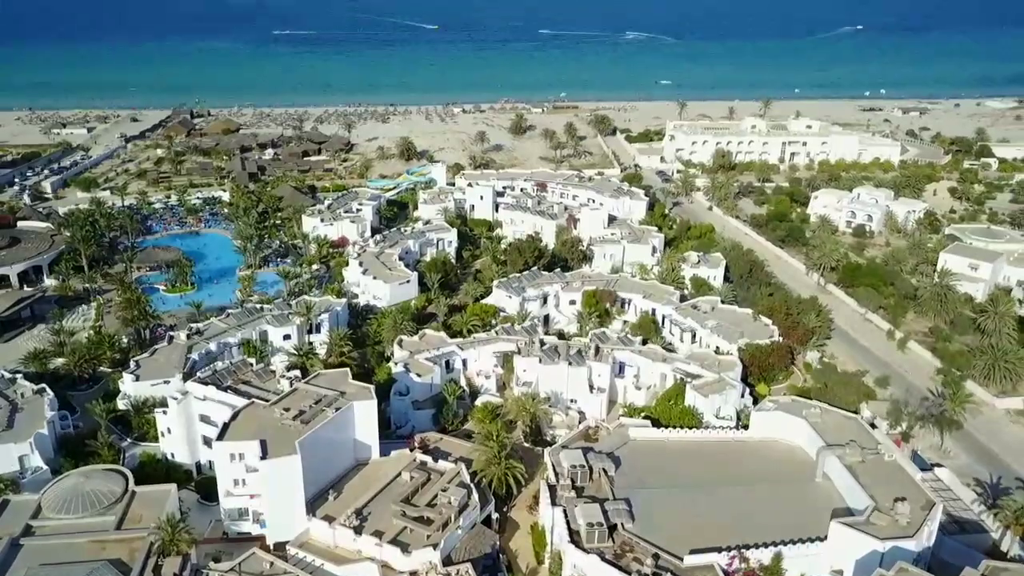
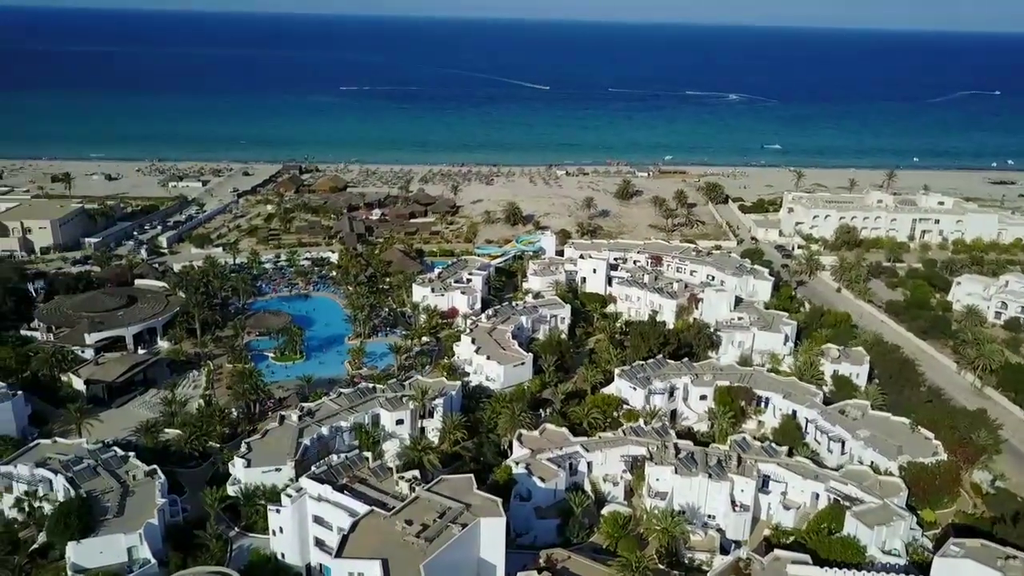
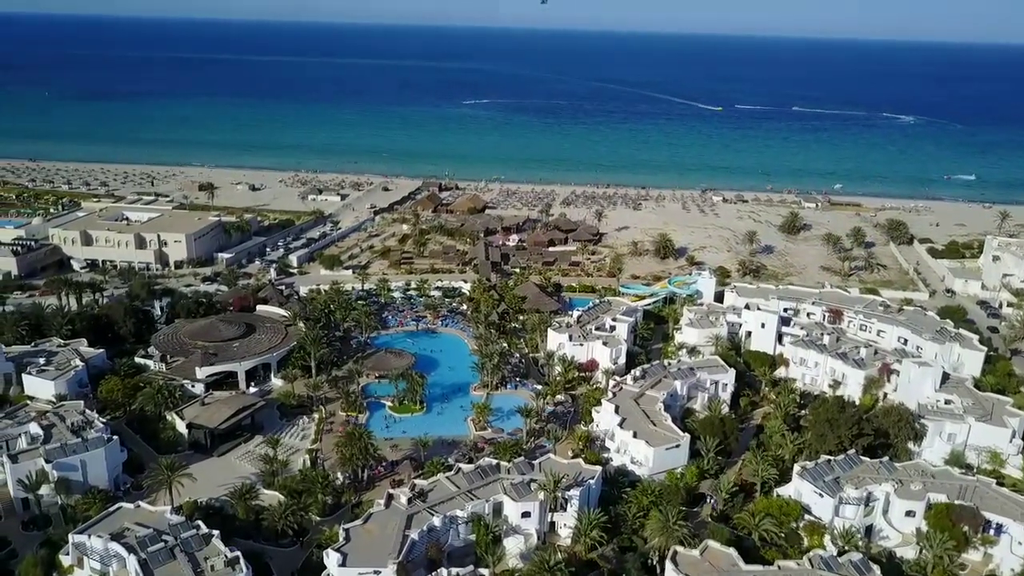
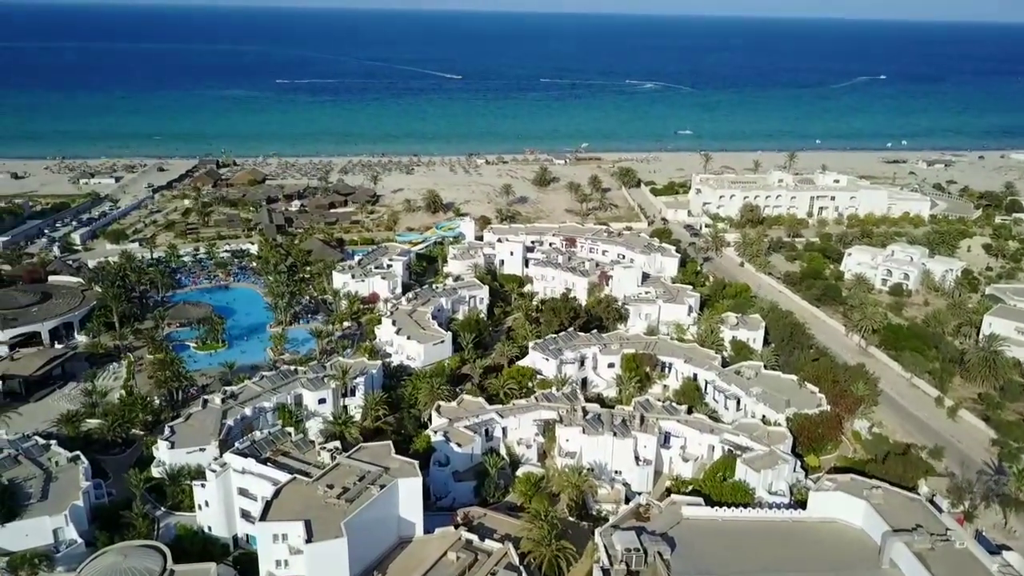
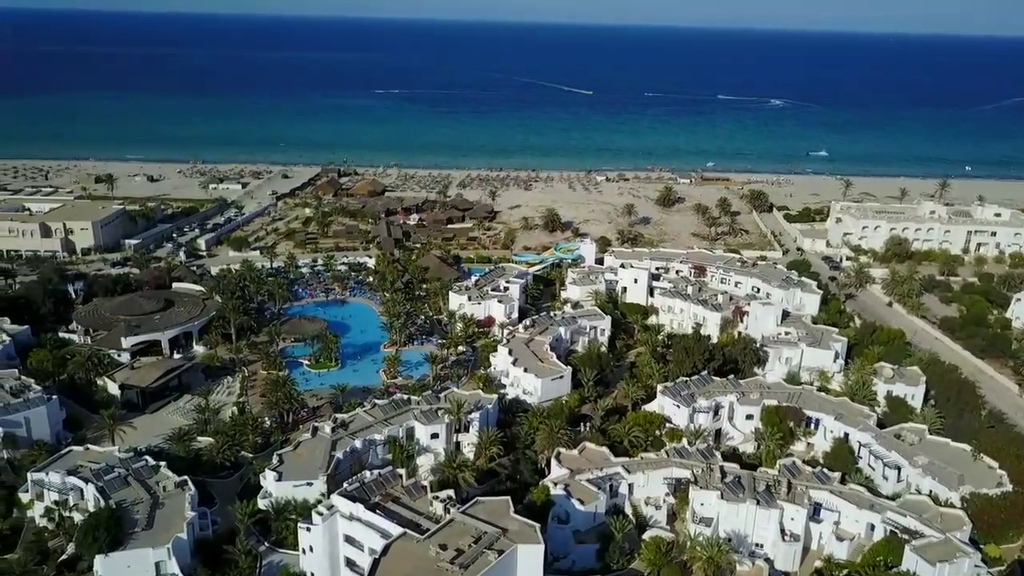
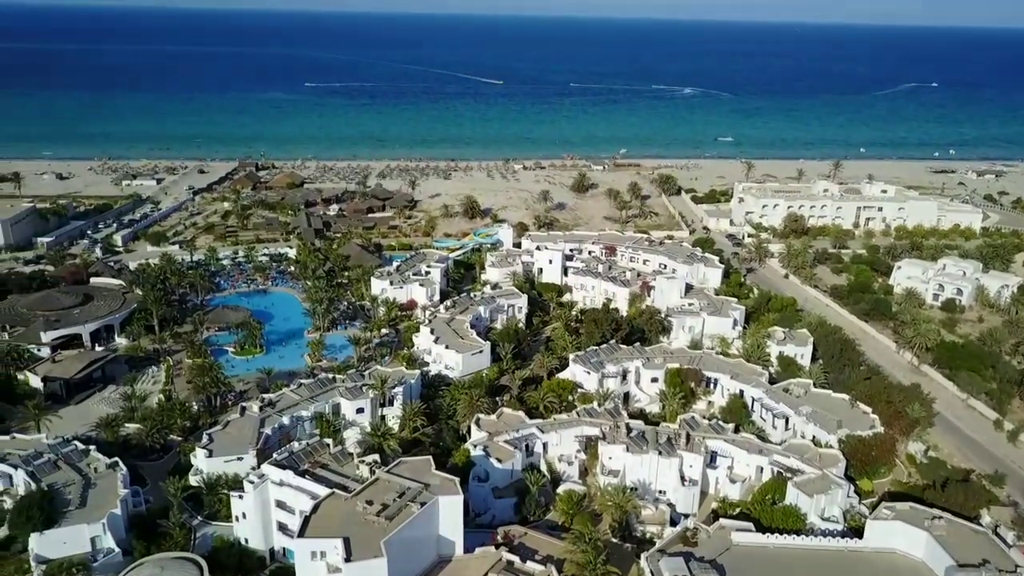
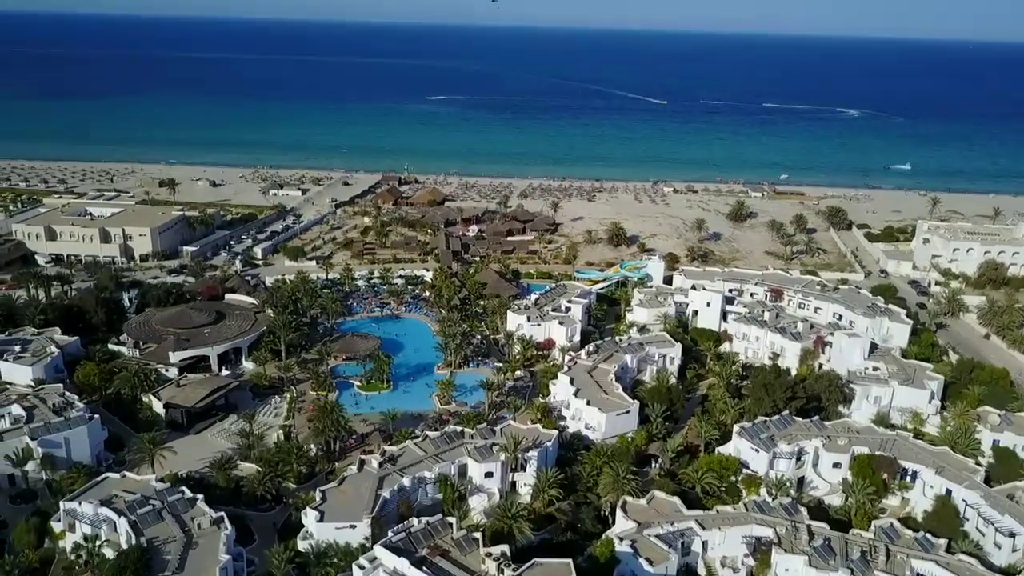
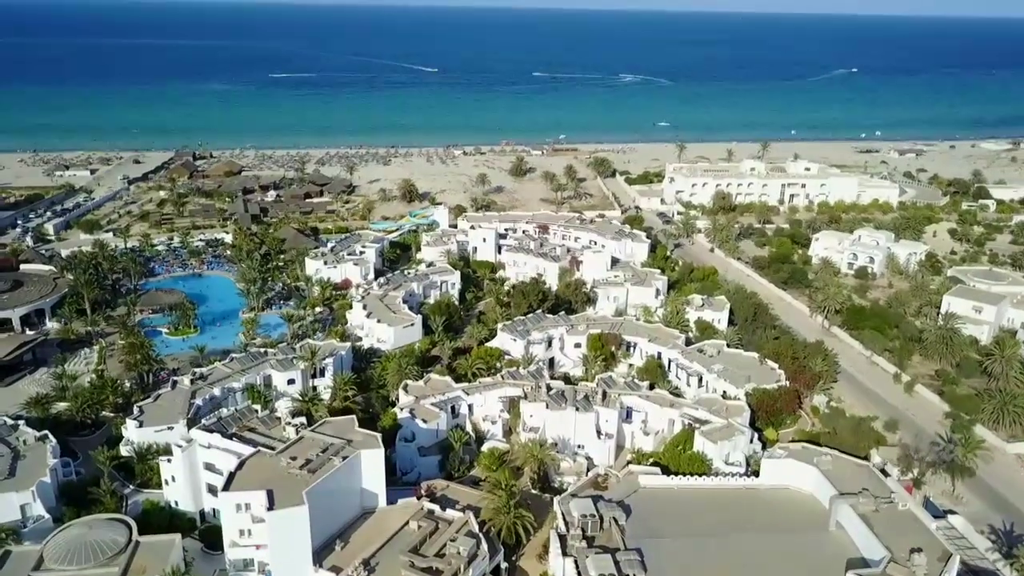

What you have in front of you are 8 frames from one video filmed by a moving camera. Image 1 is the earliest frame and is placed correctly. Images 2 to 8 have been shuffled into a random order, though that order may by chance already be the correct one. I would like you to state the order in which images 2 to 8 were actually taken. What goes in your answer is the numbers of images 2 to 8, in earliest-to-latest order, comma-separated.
8, 4, 6, 2, 5, 7, 3
